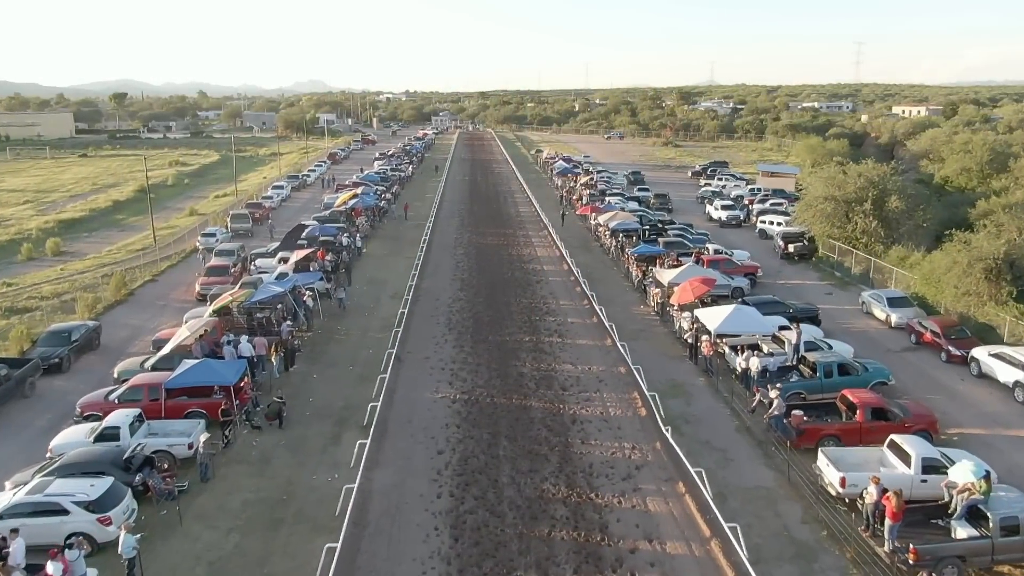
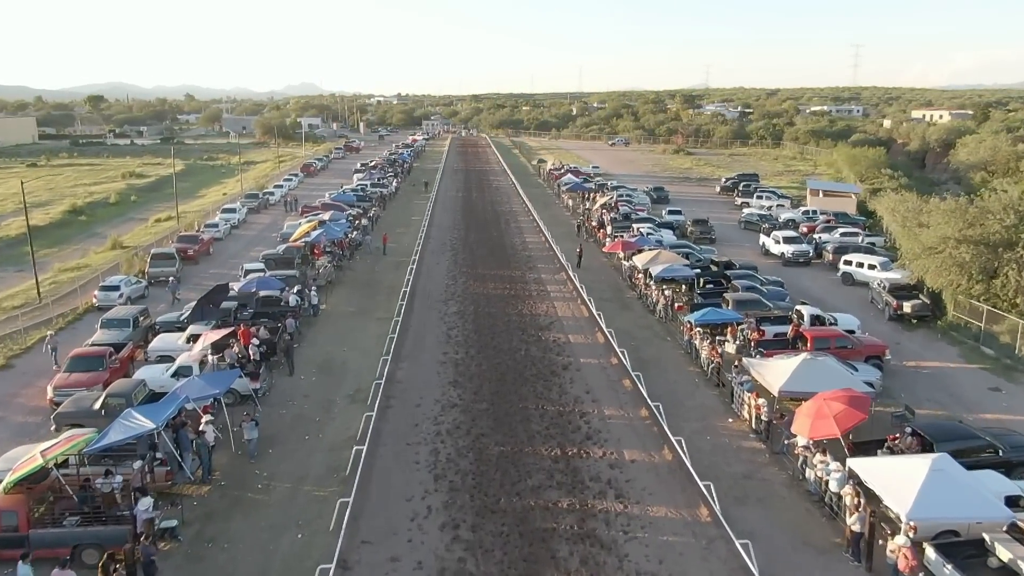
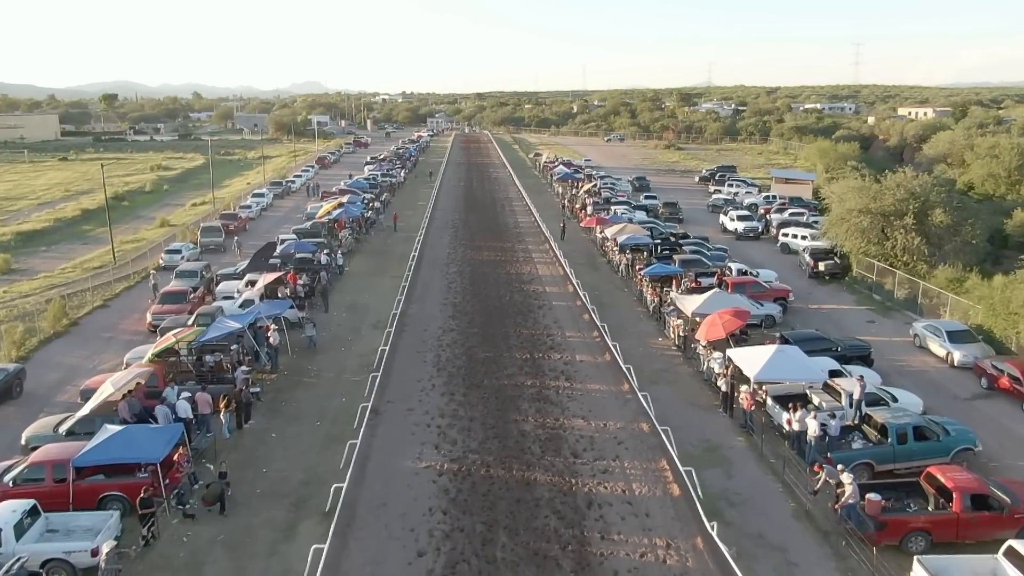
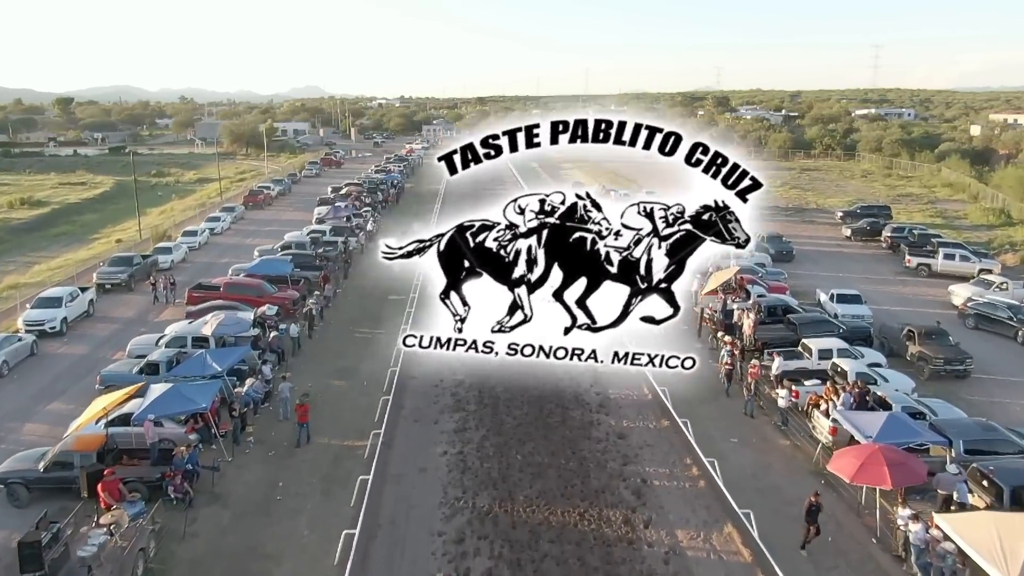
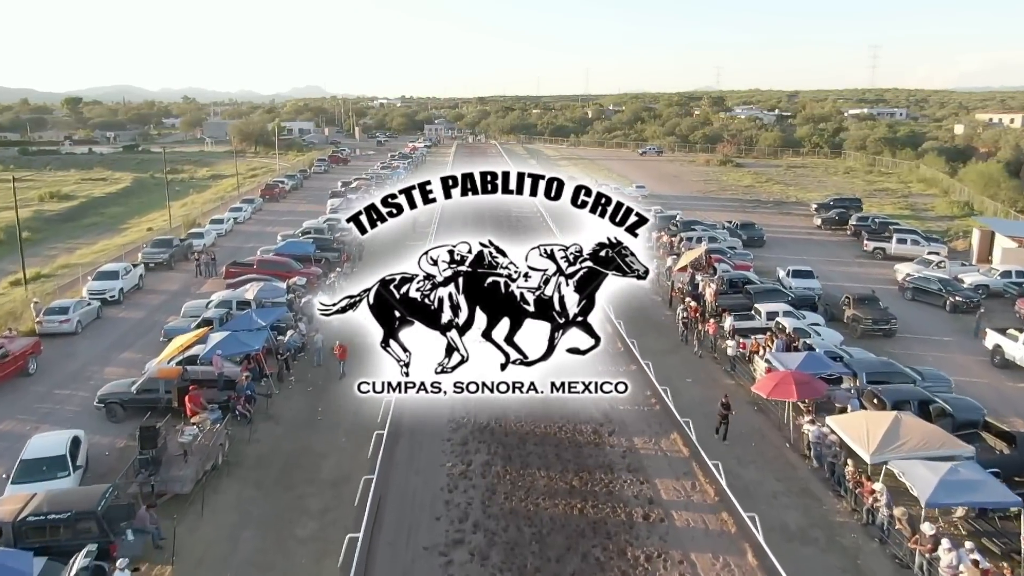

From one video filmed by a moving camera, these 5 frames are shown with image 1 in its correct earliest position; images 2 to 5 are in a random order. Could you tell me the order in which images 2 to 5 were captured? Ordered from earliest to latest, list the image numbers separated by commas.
3, 2, 5, 4
